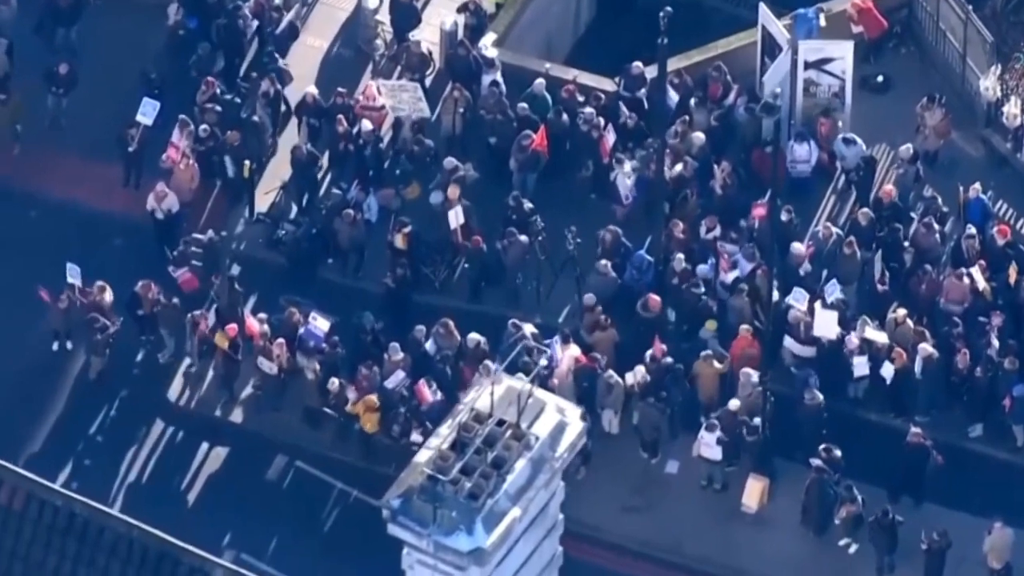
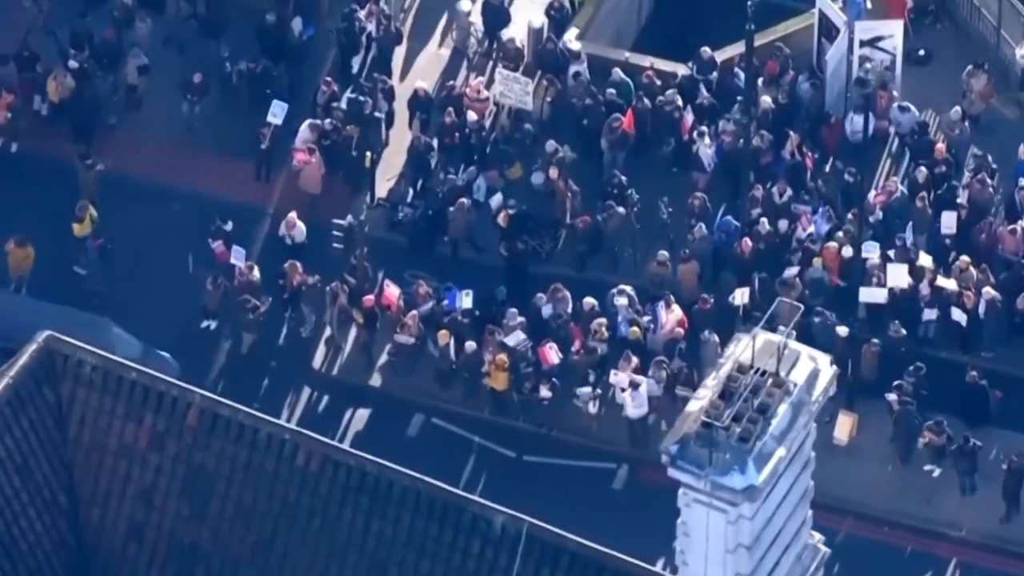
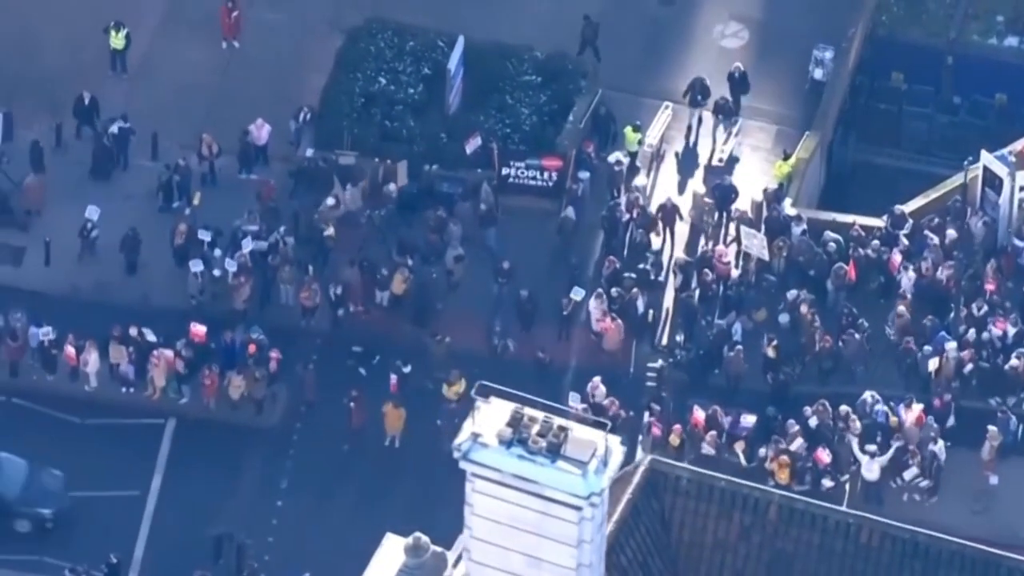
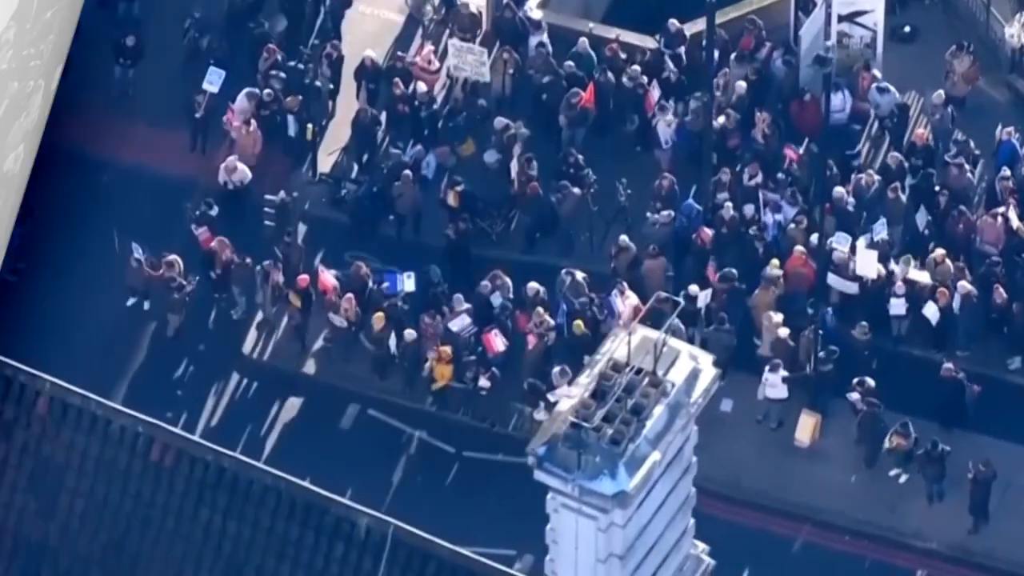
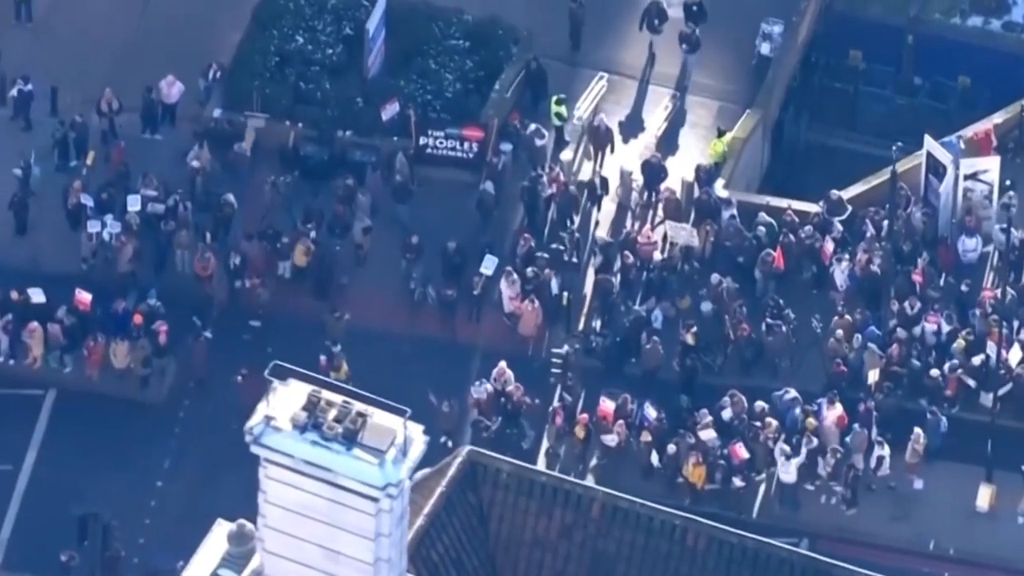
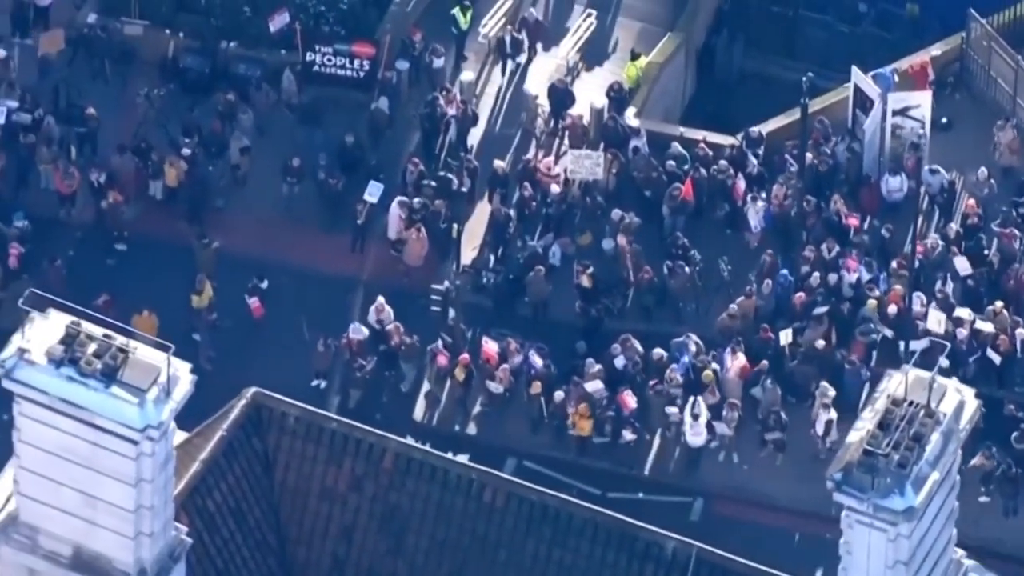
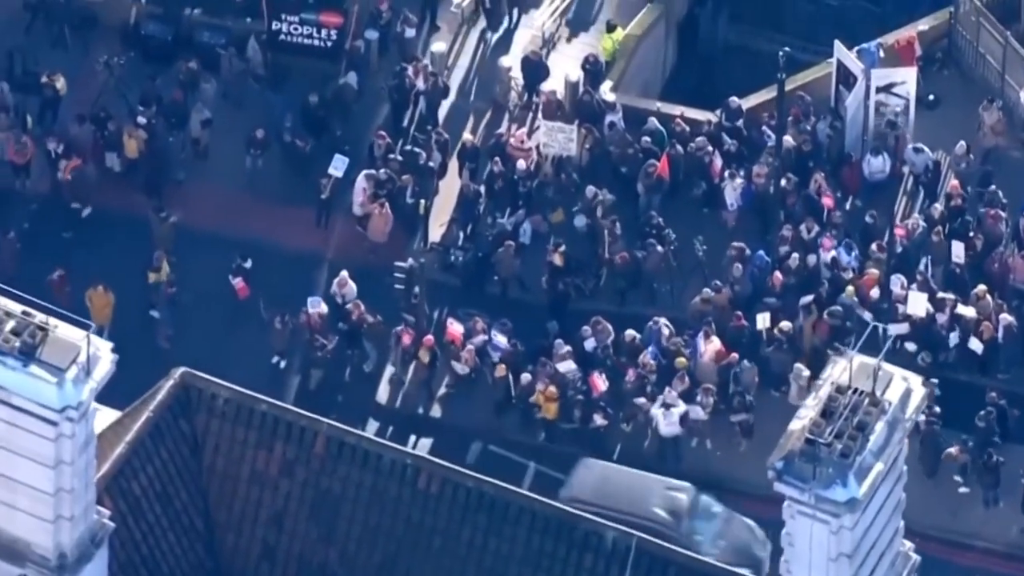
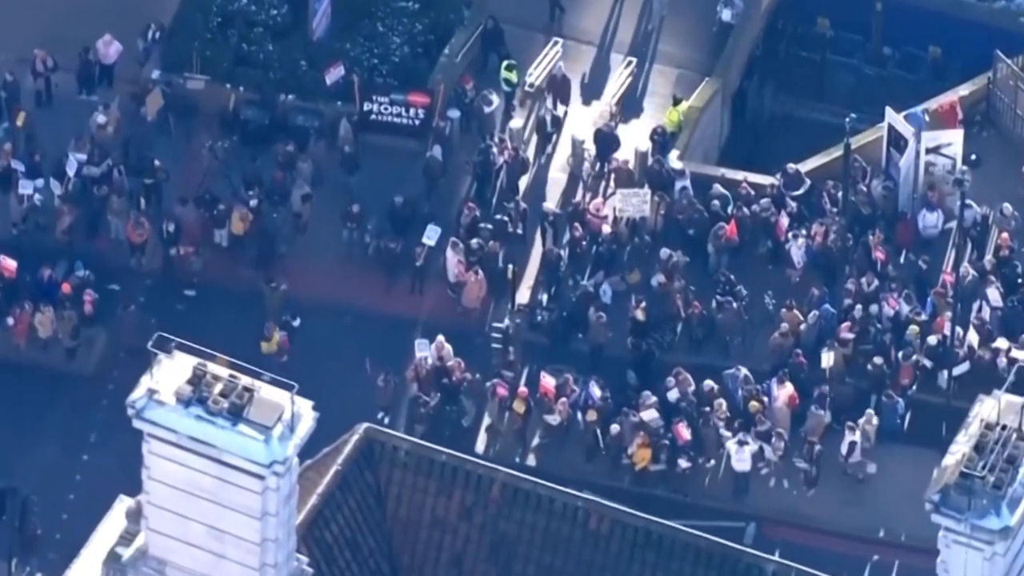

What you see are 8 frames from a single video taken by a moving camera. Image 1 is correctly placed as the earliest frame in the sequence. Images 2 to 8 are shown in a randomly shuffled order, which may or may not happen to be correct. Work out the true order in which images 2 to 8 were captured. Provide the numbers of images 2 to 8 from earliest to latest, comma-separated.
4, 2, 7, 6, 8, 5, 3
